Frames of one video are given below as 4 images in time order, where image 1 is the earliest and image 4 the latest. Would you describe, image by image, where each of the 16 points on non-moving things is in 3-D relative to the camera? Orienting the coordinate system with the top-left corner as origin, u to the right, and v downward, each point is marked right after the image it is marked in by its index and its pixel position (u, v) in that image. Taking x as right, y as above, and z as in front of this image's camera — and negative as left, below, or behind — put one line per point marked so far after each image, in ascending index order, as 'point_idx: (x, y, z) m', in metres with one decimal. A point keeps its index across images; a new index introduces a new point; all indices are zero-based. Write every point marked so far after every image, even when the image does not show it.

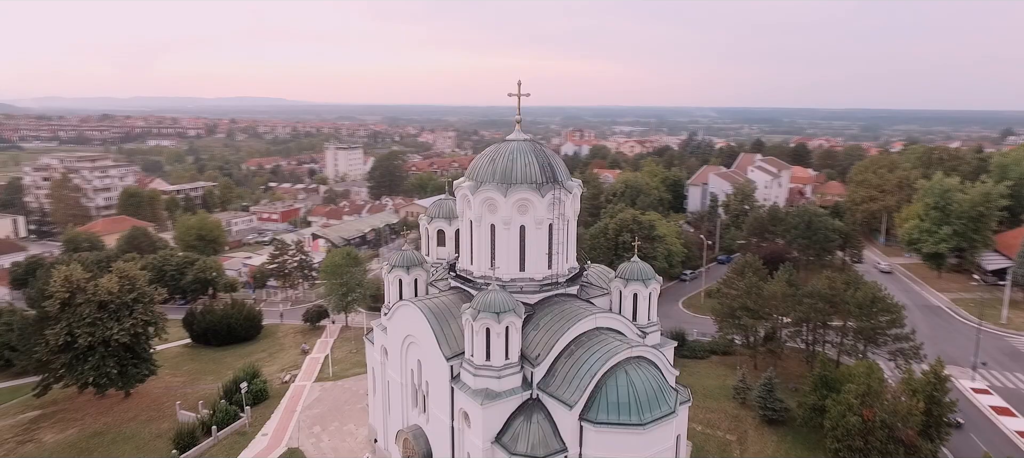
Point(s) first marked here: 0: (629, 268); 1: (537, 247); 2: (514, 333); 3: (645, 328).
0: (+3.0, -1.0, +15.6) m
1: (+0.6, -0.4, +14.9) m
2: (0.0, -2.2, +13.2) m
3: (+3.3, -2.6, +15.6) m
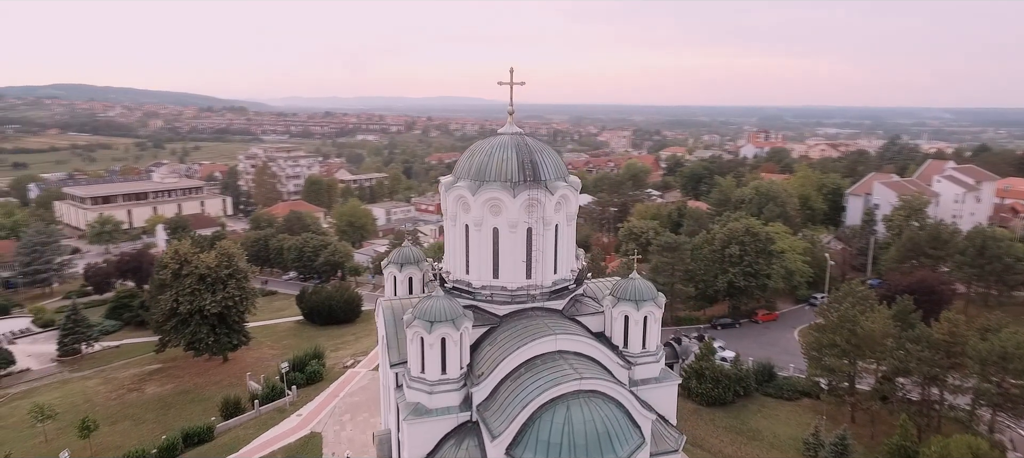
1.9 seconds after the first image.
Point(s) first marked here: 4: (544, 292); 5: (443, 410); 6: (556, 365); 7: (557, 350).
0: (+2.5, -1.3, +13.3) m
1: (-0.1, -0.5, +13.4) m
2: (-1.2, -2.3, +11.9) m
3: (+2.7, -2.8, +13.2) m
4: (+0.7, -1.4, +13.6) m
5: (-1.4, -3.5, +11.9) m
6: (+0.8, -2.6, +11.9) m
7: (+0.9, -2.4, +12.3) m
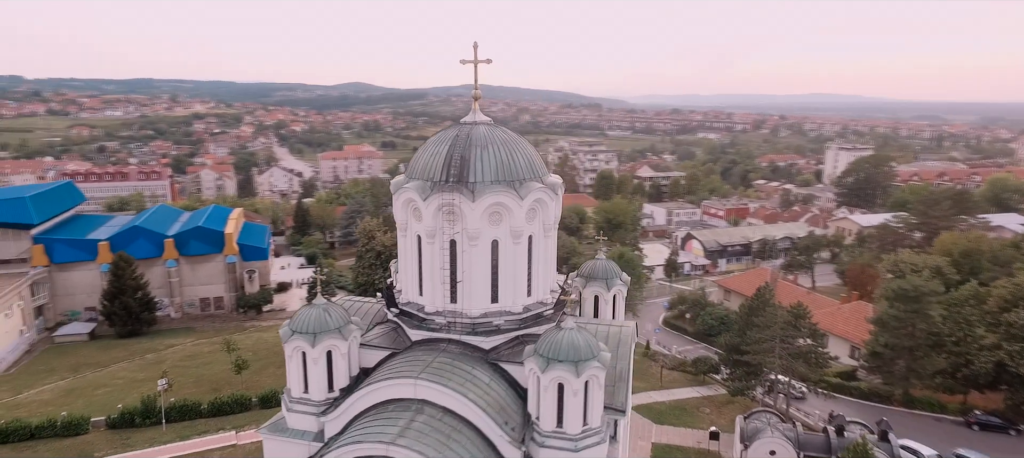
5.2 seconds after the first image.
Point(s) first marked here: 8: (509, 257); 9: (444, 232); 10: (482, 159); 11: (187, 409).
0: (+0.5, -1.7, +9.7) m
1: (-1.5, -0.7, +11.0) m
2: (-3.4, -2.3, +10.4) m
3: (+0.5, -3.3, +9.6) m
4: (-0.8, -1.7, +10.9) m
5: (-3.7, -3.5, +10.5) m
6: (-1.7, -2.8, +9.3) m
7: (-1.4, -2.7, +9.7) m
8: (0.0, -0.5, +10.9) m
9: (-1.2, -0.1, +10.7) m
10: (-0.5, +1.2, +10.8) m
11: (-10.3, -5.7, +19.5) m
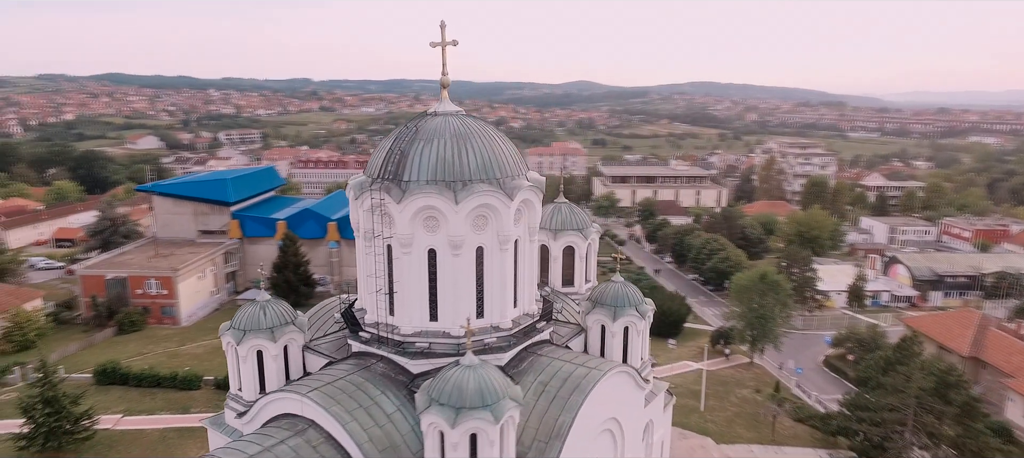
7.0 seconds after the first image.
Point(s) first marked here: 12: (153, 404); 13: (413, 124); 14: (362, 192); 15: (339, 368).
0: (-0.9, -1.8, +8.0) m
1: (-2.3, -0.7, +9.9) m
2: (-4.5, -2.1, +10.0) m
3: (-1.1, -3.4, +7.9) m
4: (-1.8, -1.7, +9.6) m
5: (-4.7, -3.4, +10.2) m
6: (-3.2, -2.8, +8.4) m
7: (-2.8, -2.7, +8.7) m
8: (-1.0, -0.6, +9.3) m
9: (-2.0, -0.1, +9.5) m
10: (-1.3, +1.1, +9.3) m
11: (-8.1, -5.2, +21.0) m
12: (-11.7, -5.7, +19.9) m
13: (-1.5, +1.7, +9.8) m
14: (-2.3, +0.6, +9.6) m
15: (-2.7, -2.2, +9.6) m
